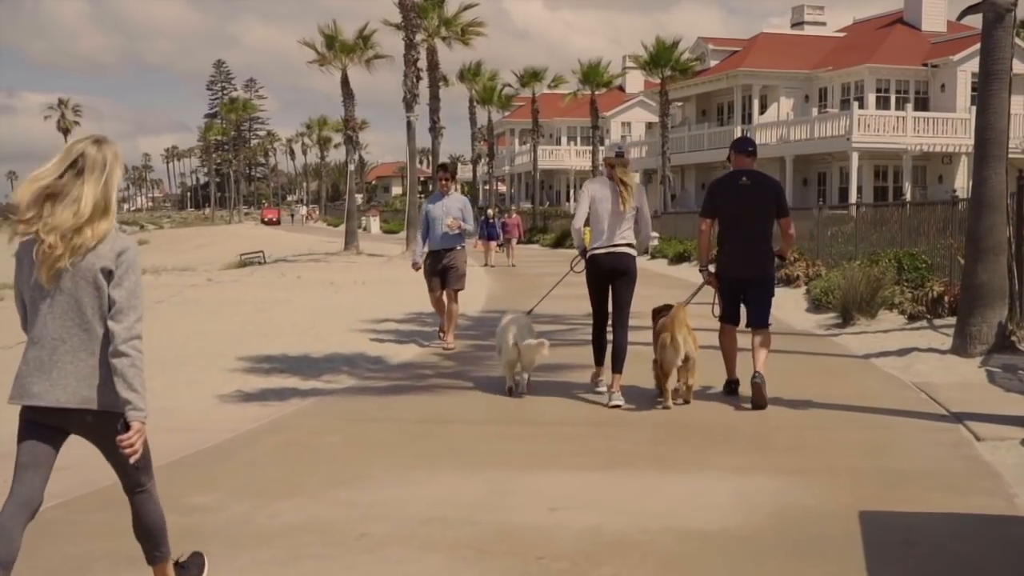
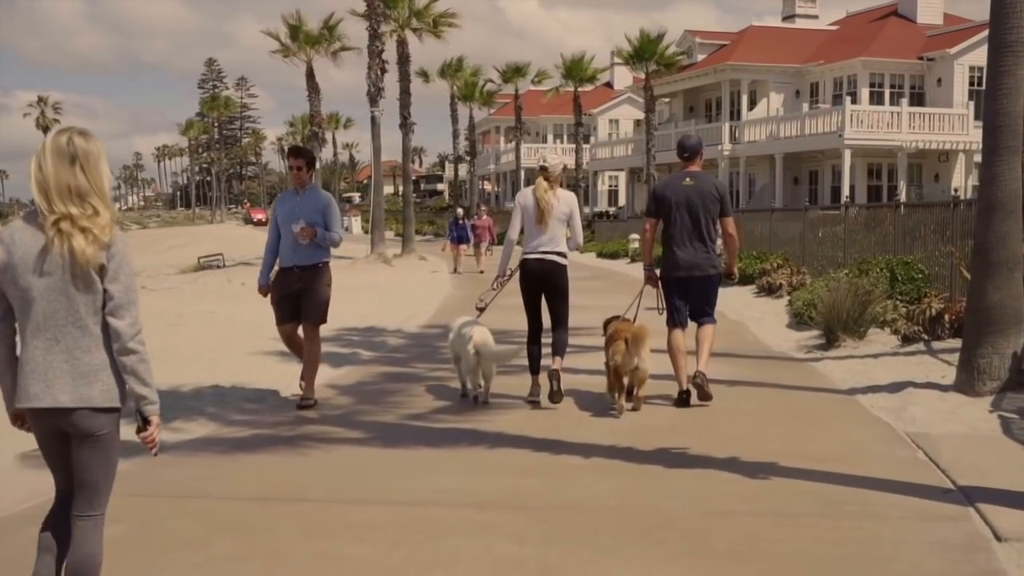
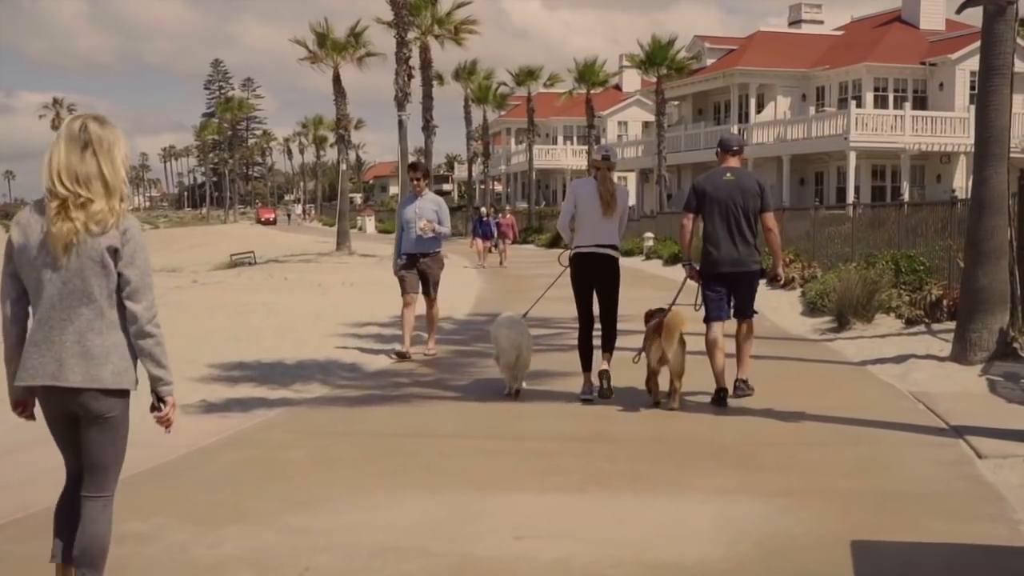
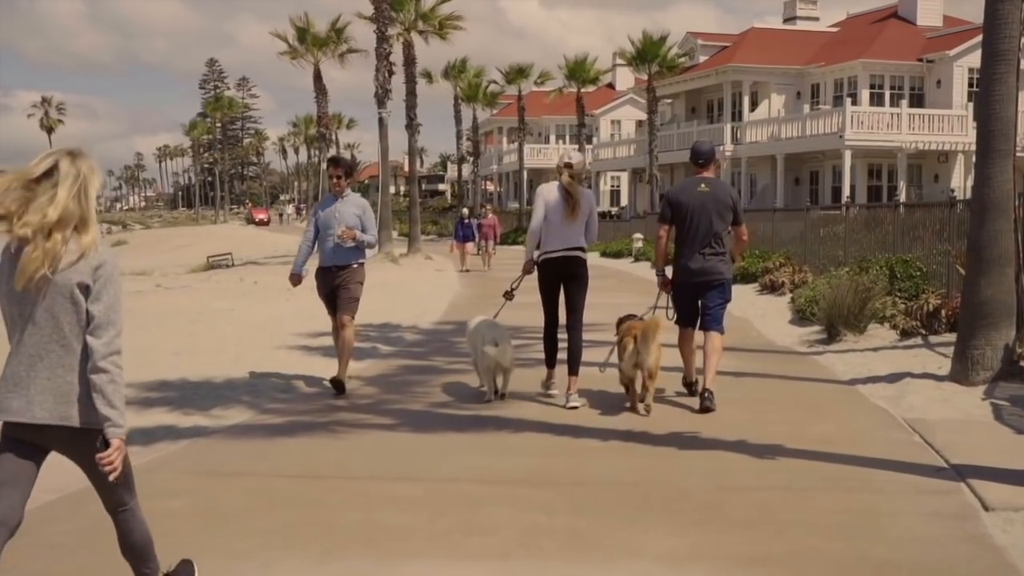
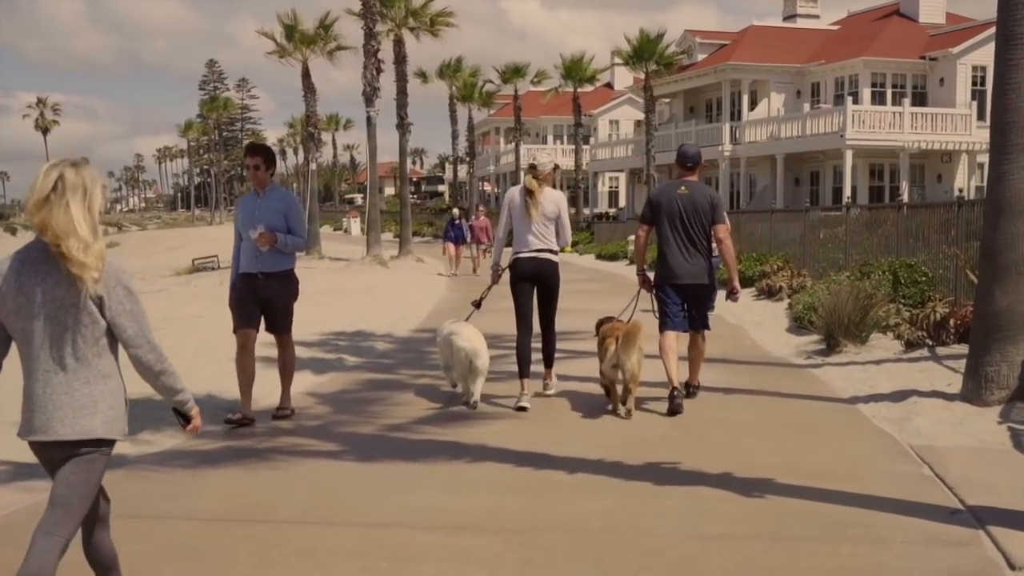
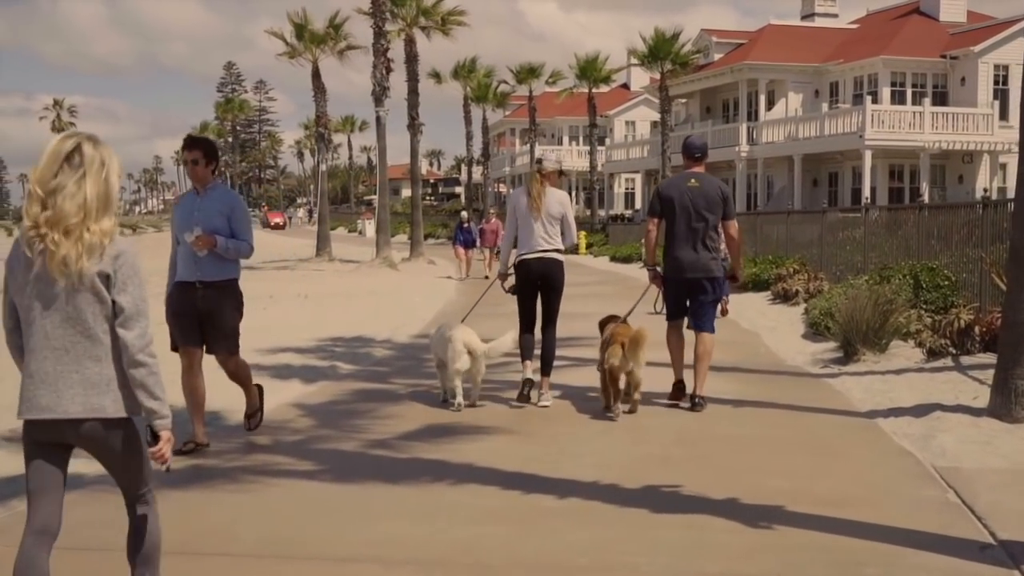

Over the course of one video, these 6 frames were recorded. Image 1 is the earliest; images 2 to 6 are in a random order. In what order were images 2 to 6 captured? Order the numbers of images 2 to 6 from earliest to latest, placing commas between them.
3, 4, 2, 5, 6
